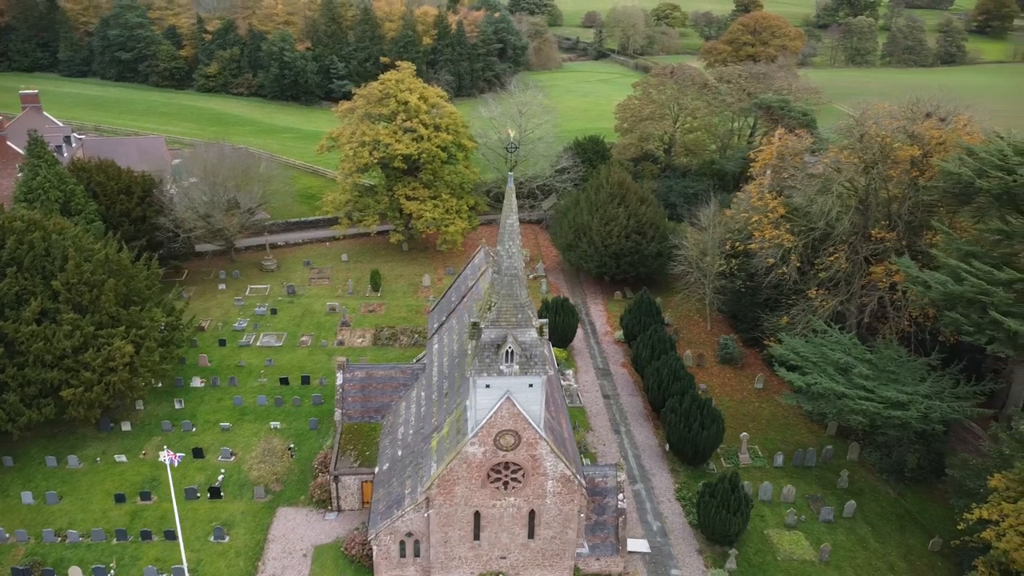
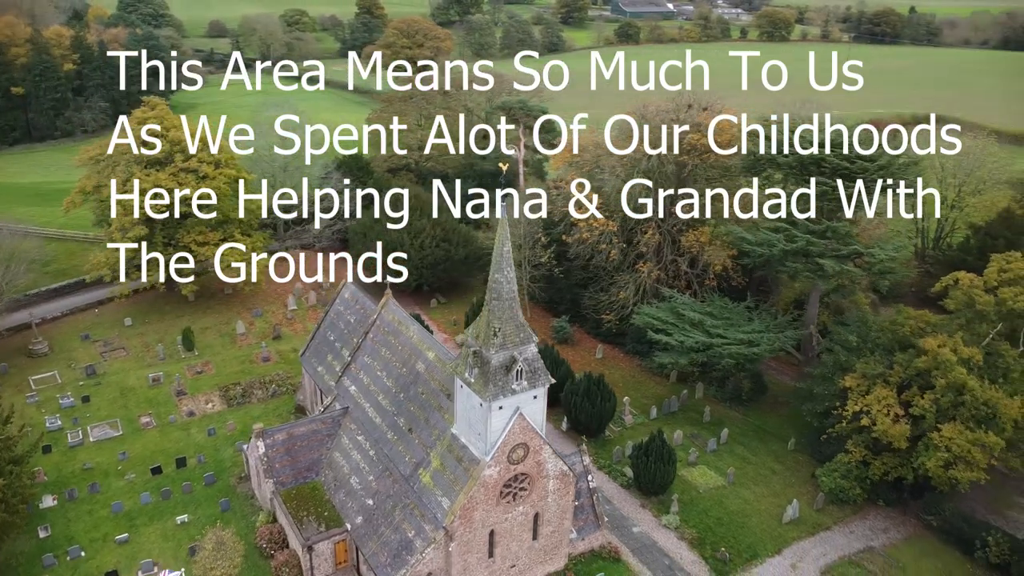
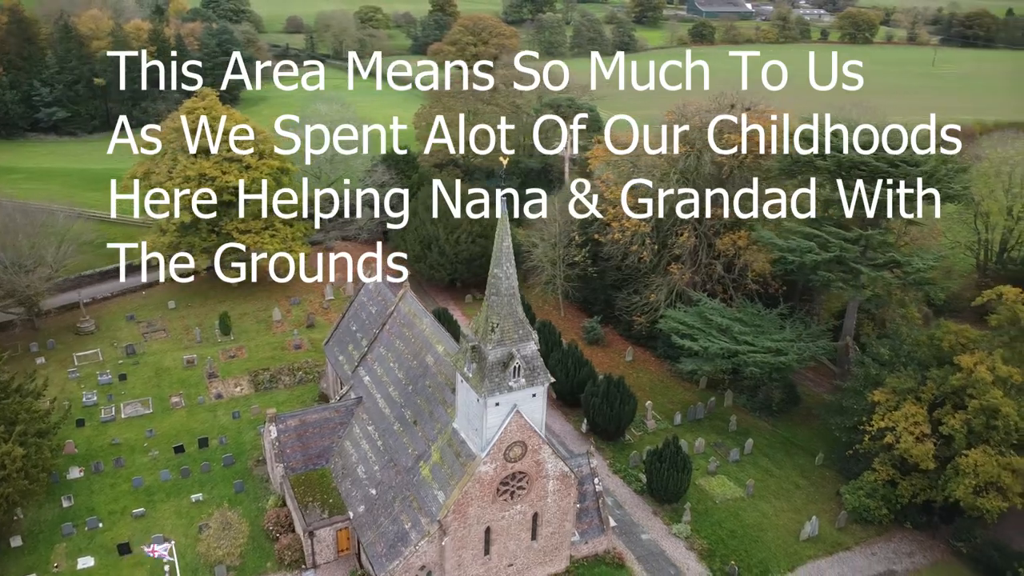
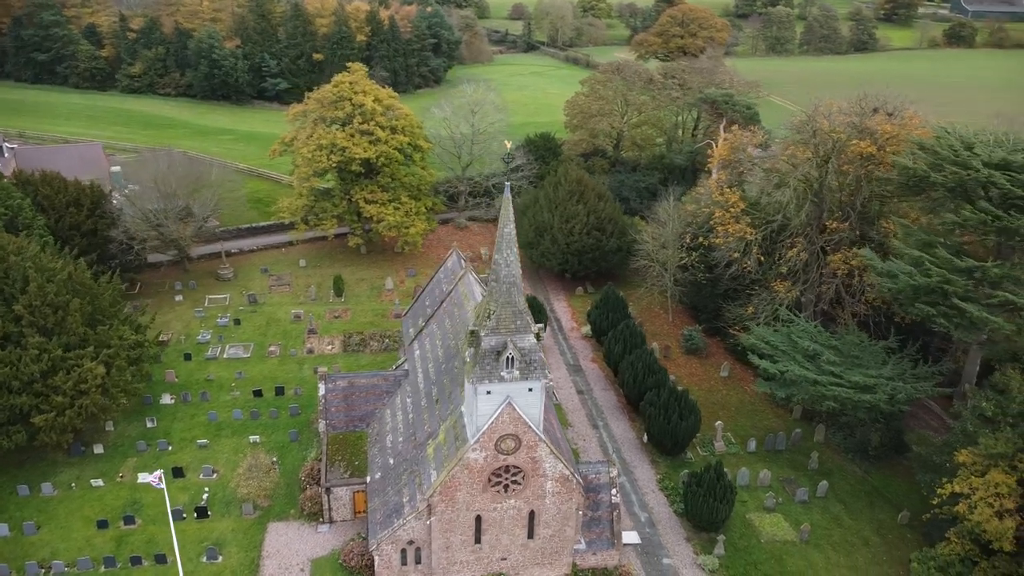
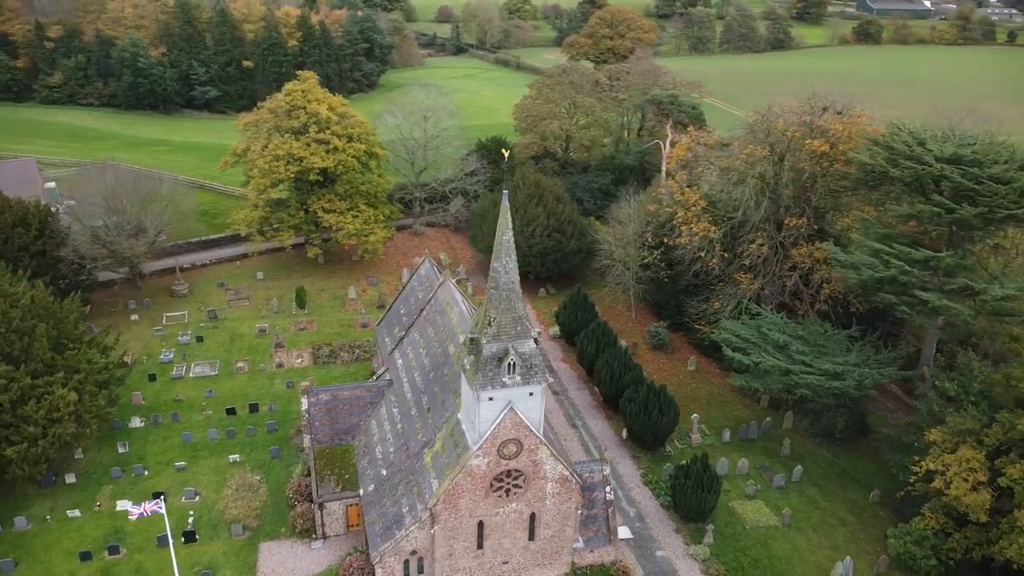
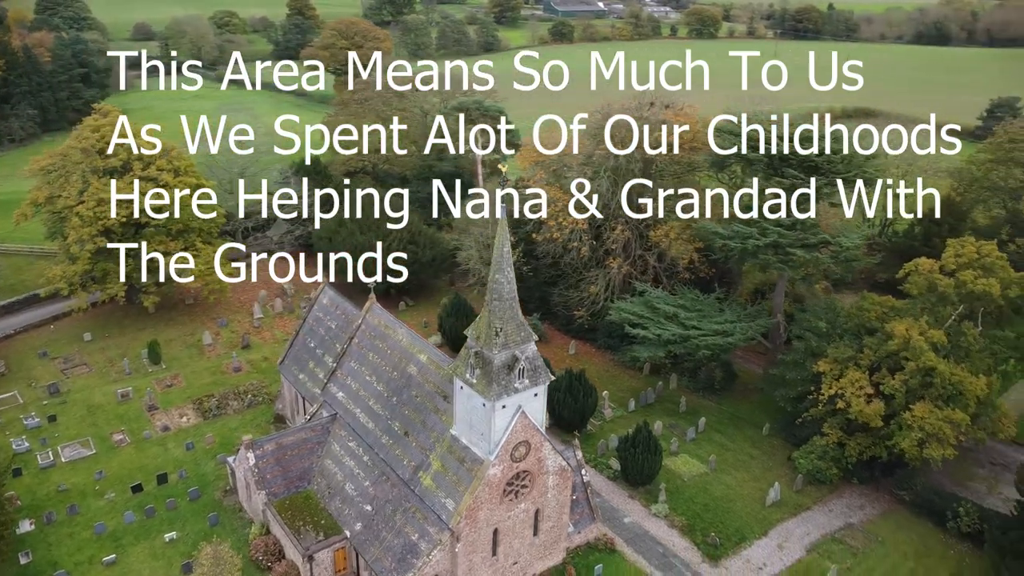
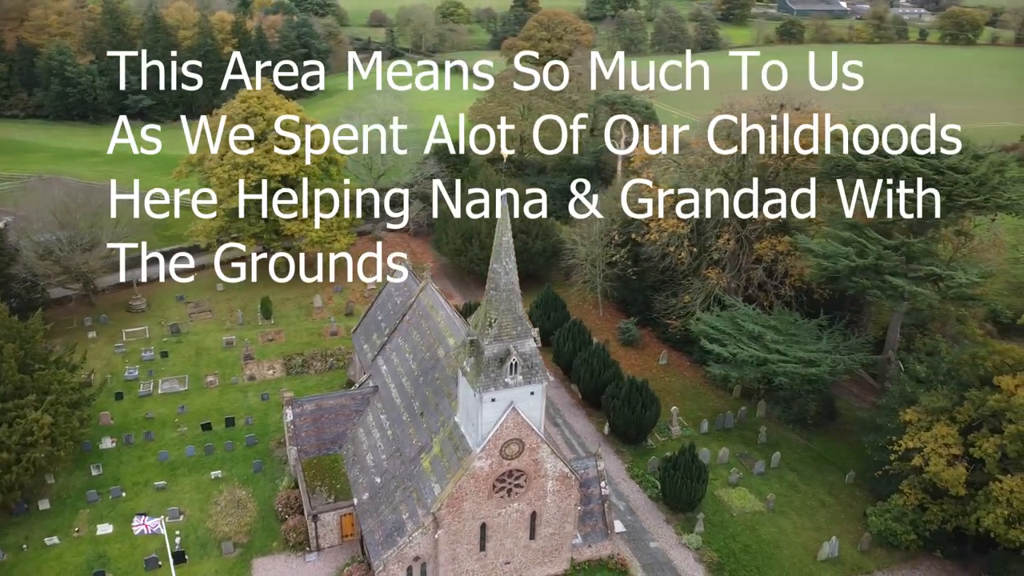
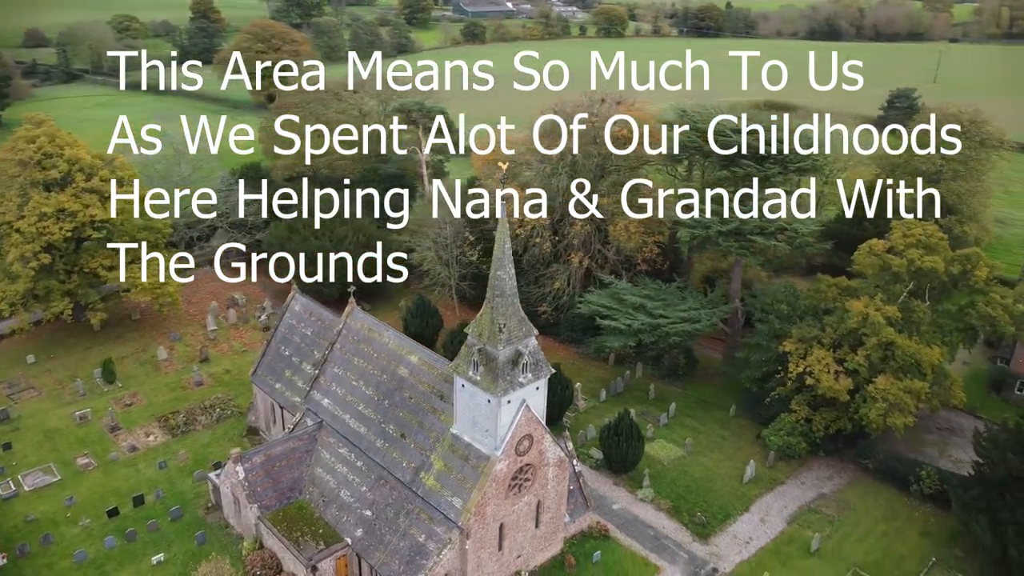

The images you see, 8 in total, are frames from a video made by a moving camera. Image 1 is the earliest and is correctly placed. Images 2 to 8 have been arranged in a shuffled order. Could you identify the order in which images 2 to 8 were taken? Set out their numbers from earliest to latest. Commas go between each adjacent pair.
4, 5, 7, 3, 2, 6, 8
